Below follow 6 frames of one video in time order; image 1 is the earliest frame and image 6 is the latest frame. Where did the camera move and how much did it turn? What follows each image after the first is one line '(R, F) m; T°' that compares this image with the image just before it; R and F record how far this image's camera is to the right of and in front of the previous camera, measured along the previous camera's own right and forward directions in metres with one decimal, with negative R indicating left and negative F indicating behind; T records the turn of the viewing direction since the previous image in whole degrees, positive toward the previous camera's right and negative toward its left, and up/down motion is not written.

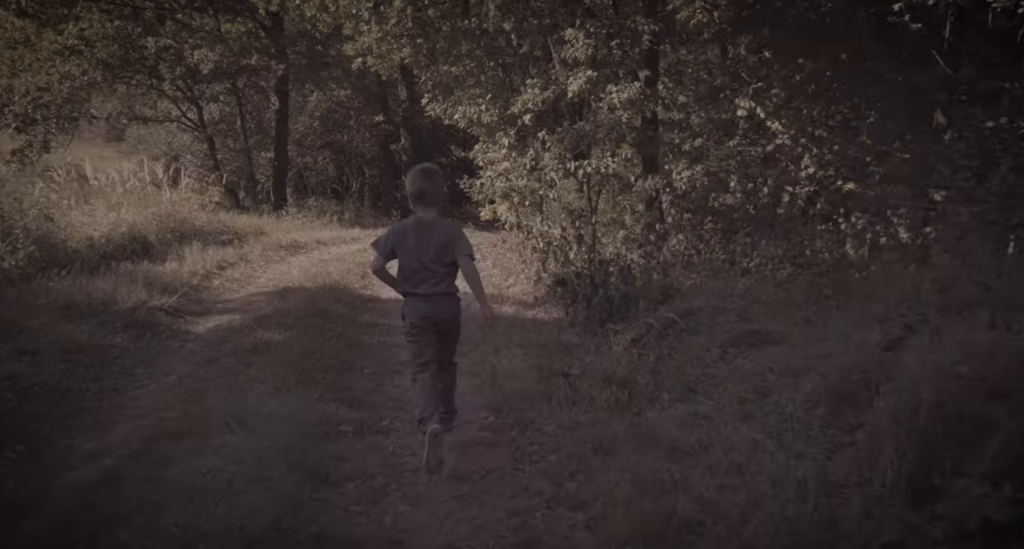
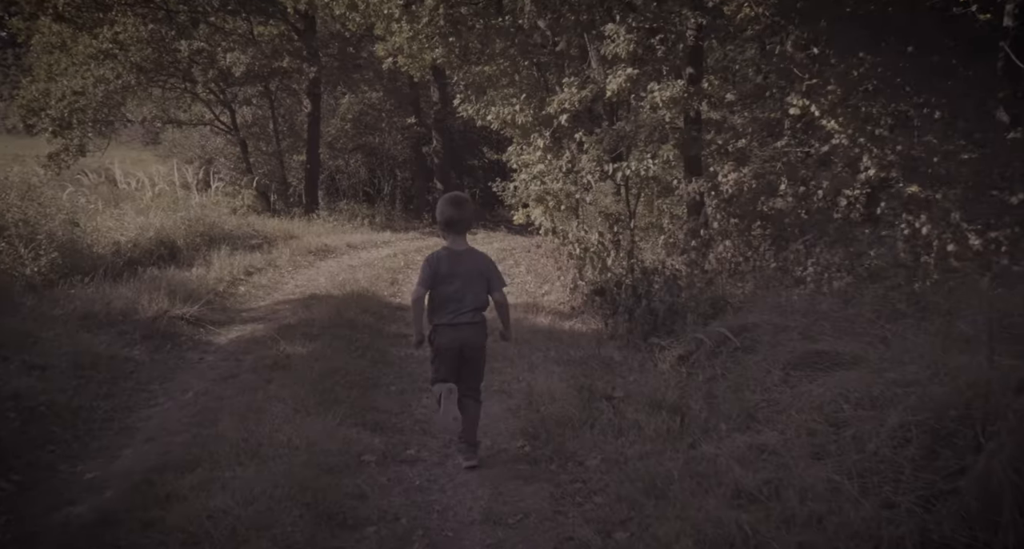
(0.0, +0.5) m; -2°
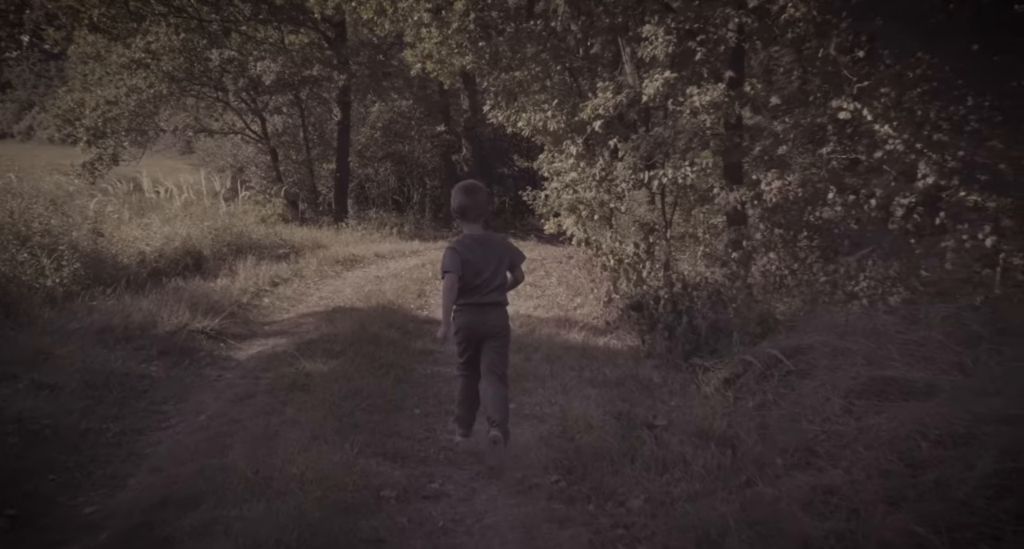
(0.0, +0.4) m; -2°
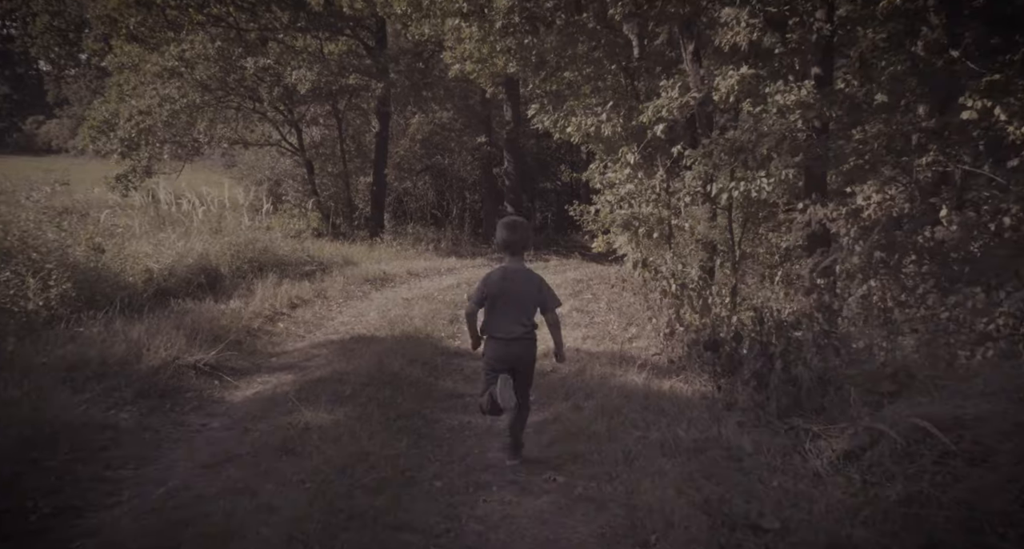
(-0.1, +1.5) m; -3°
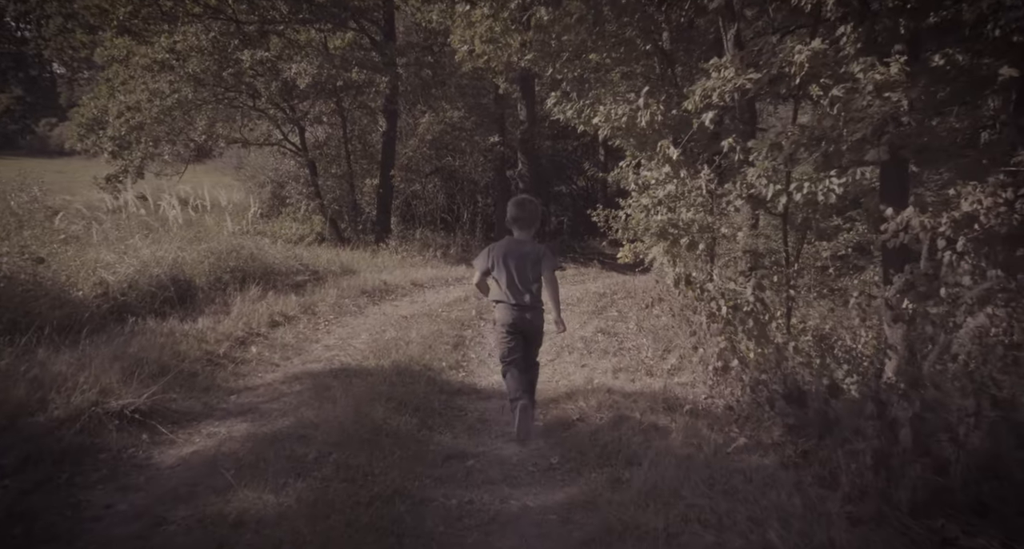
(0.0, +1.8) m; -1°
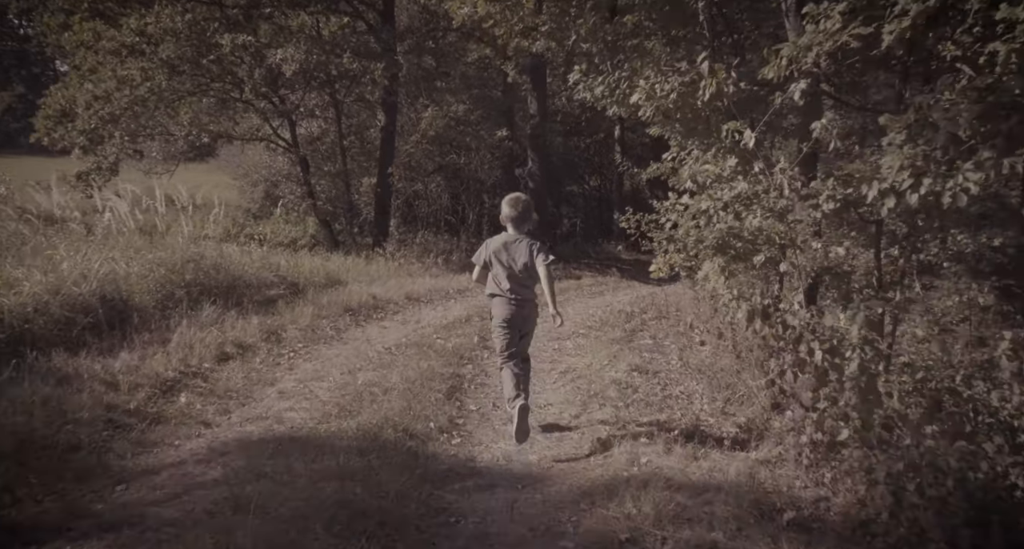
(0.0, +2.3) m; 0°
